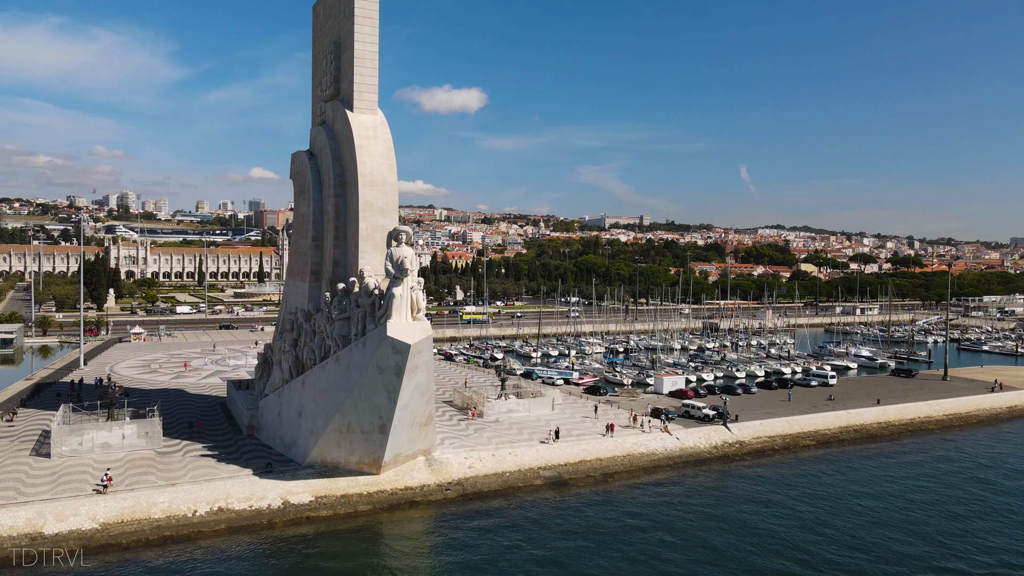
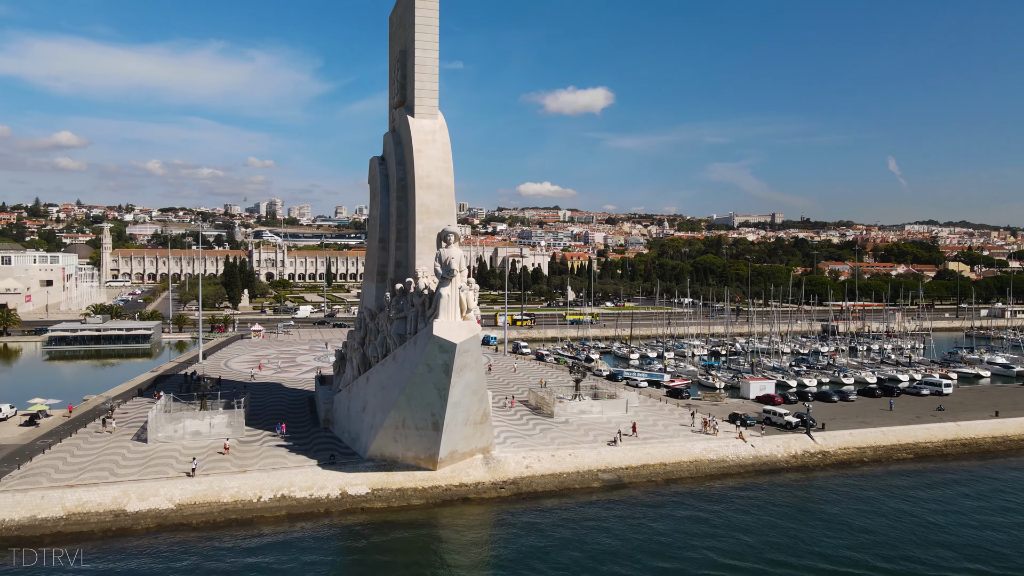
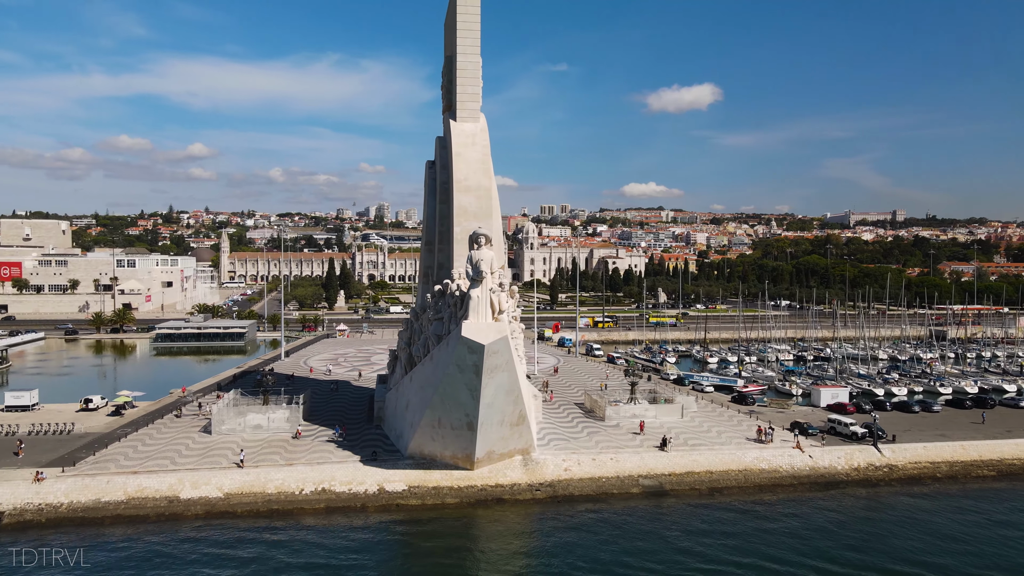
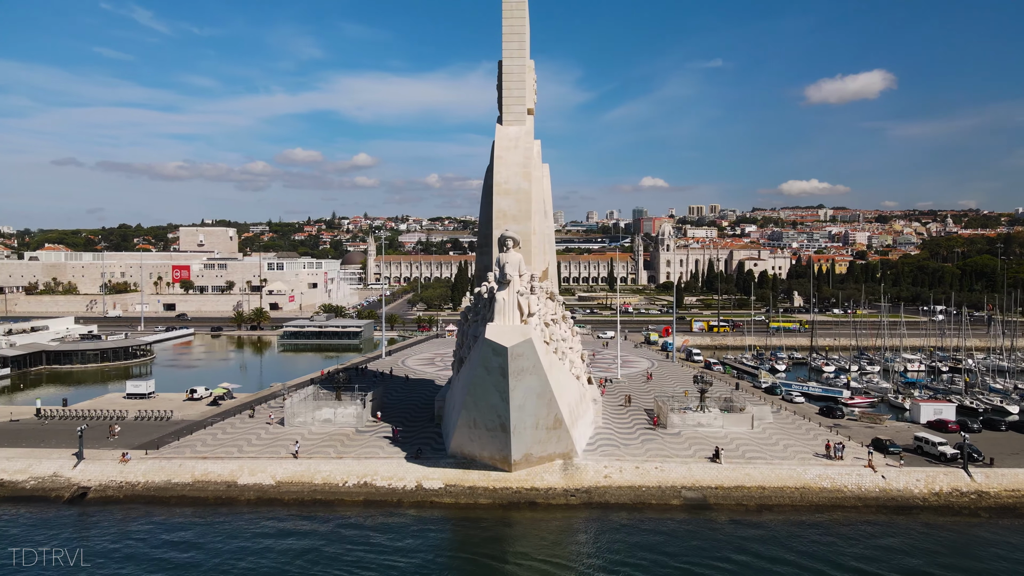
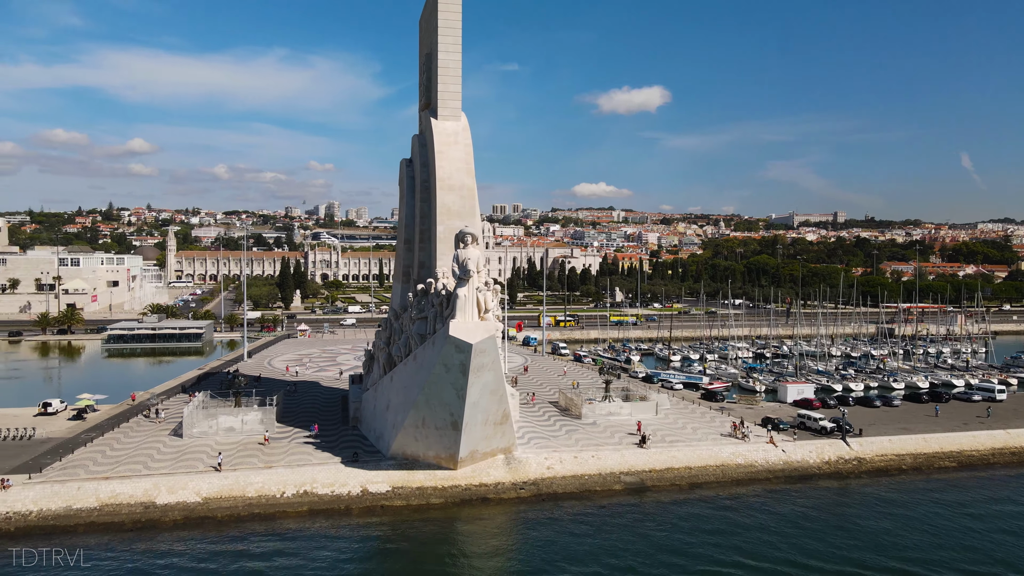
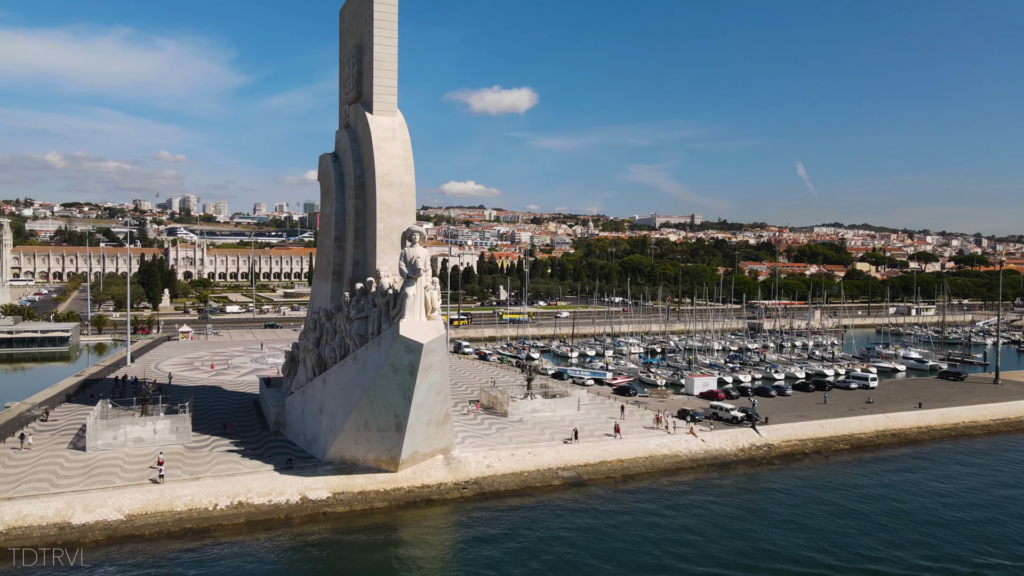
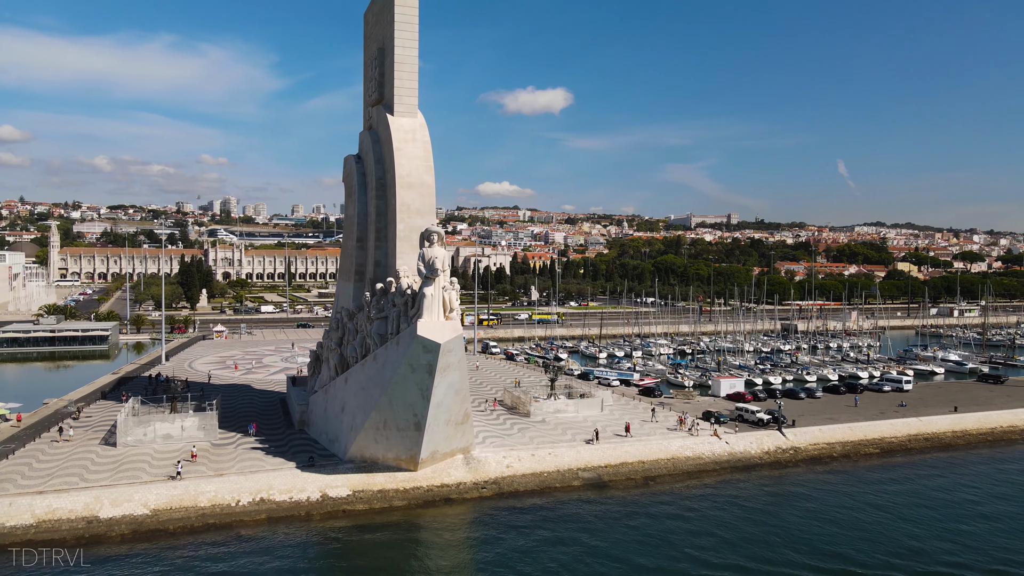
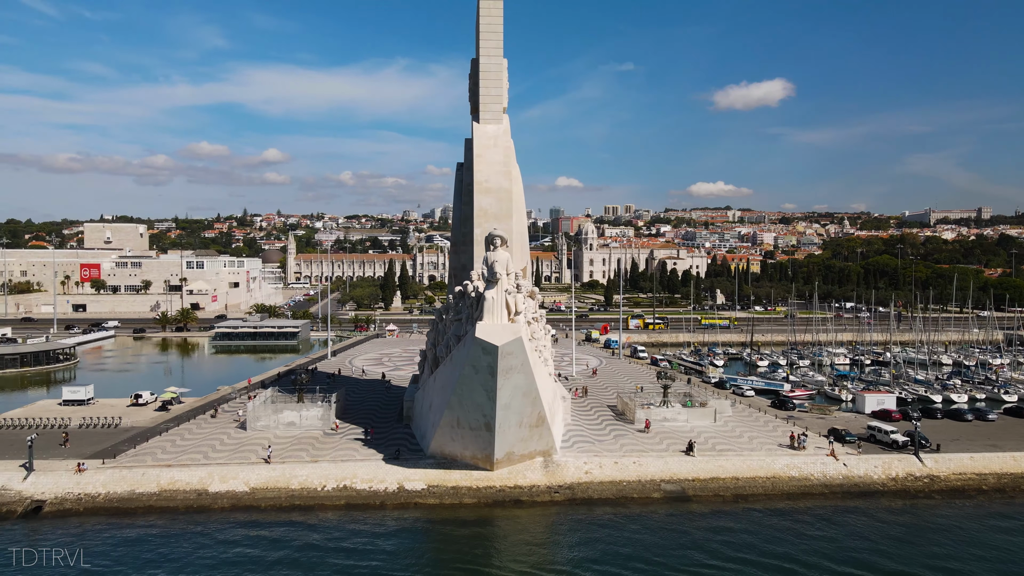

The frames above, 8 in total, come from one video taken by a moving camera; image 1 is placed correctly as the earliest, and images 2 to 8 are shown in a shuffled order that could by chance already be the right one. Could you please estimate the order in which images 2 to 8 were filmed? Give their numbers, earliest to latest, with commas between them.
6, 7, 2, 5, 3, 8, 4
